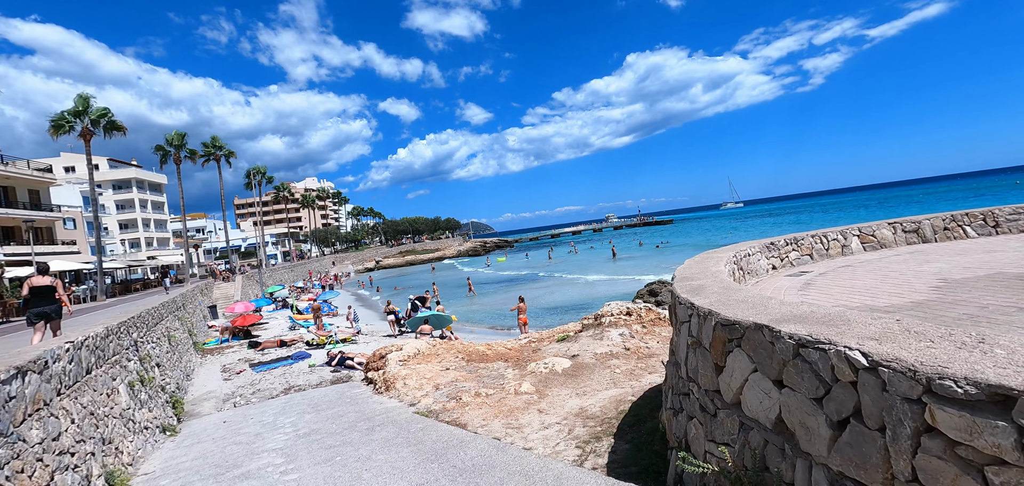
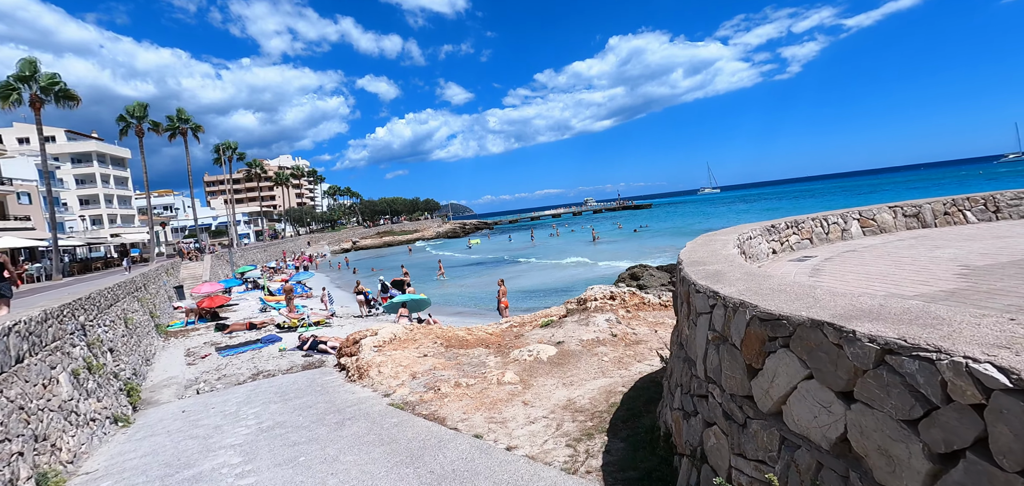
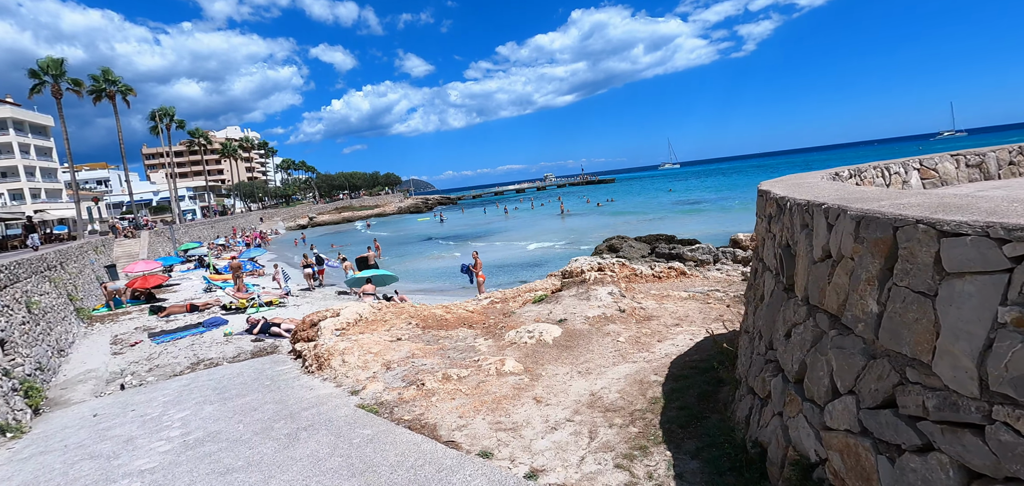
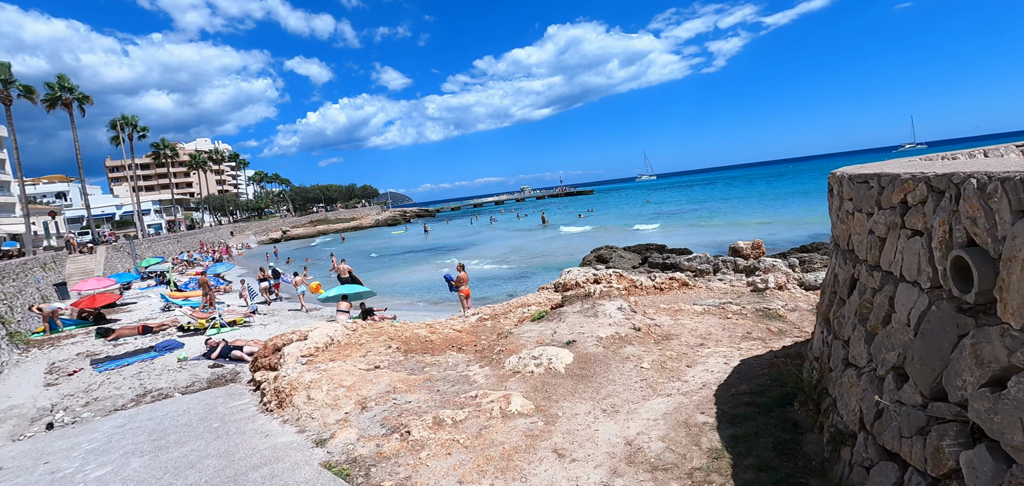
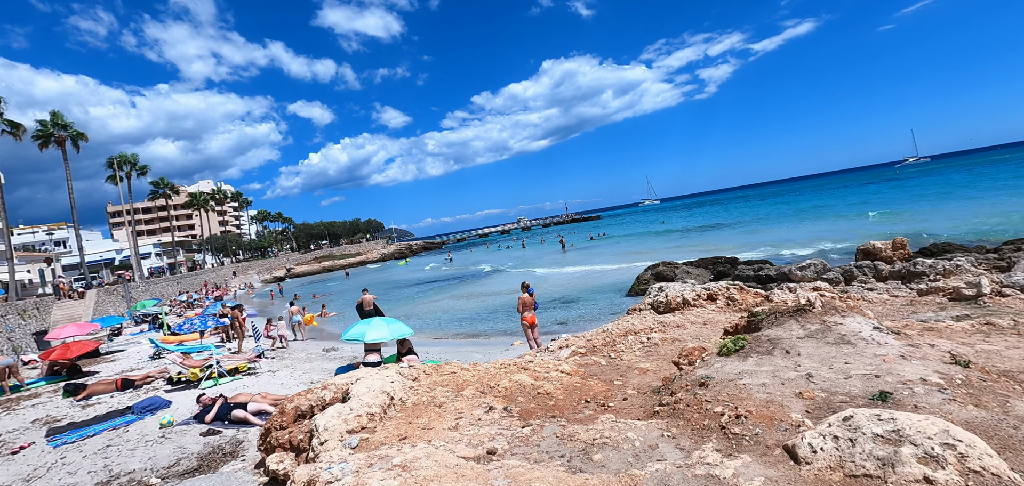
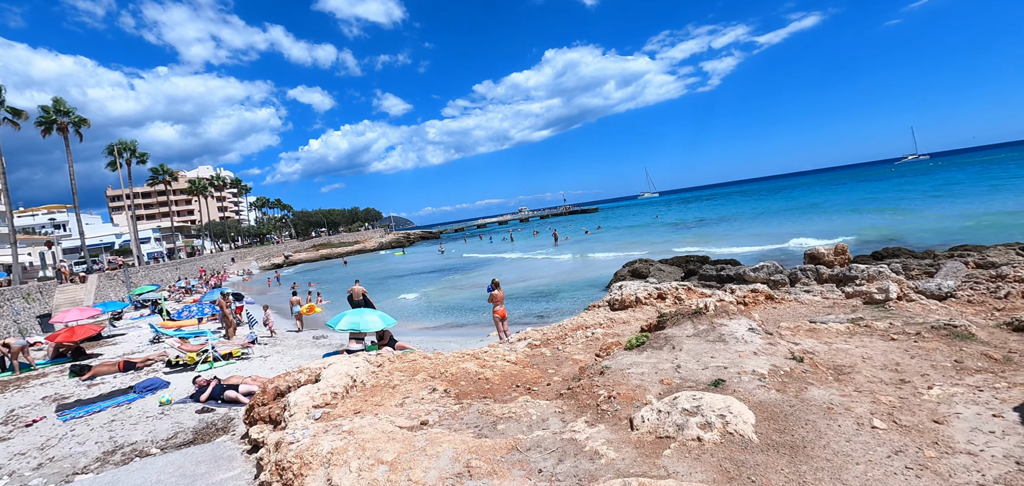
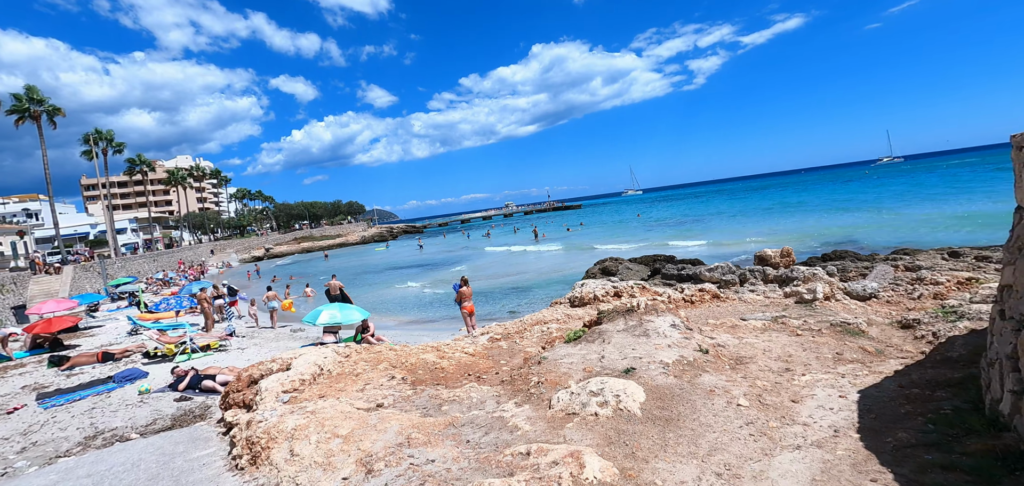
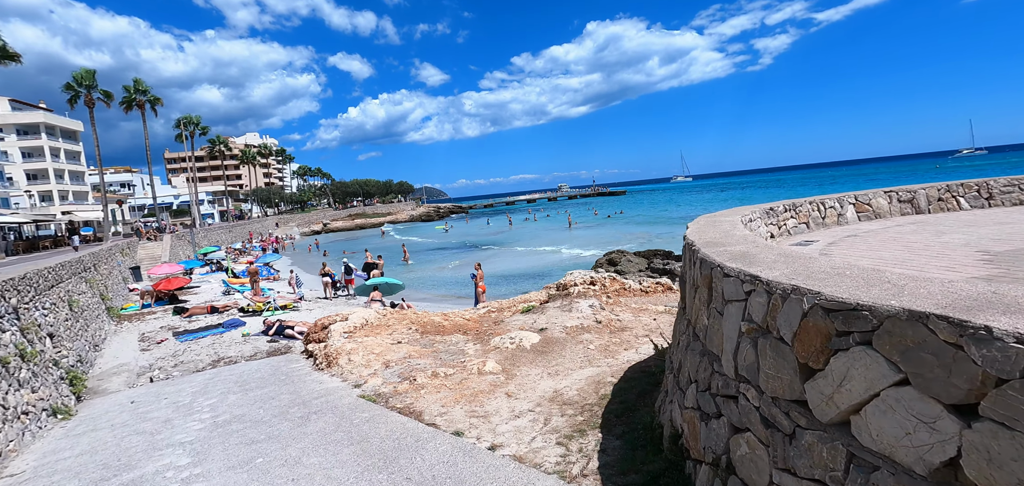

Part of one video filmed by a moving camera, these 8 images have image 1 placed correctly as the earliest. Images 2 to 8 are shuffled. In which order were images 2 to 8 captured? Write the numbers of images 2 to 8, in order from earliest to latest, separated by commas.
2, 8, 3, 4, 7, 6, 5
